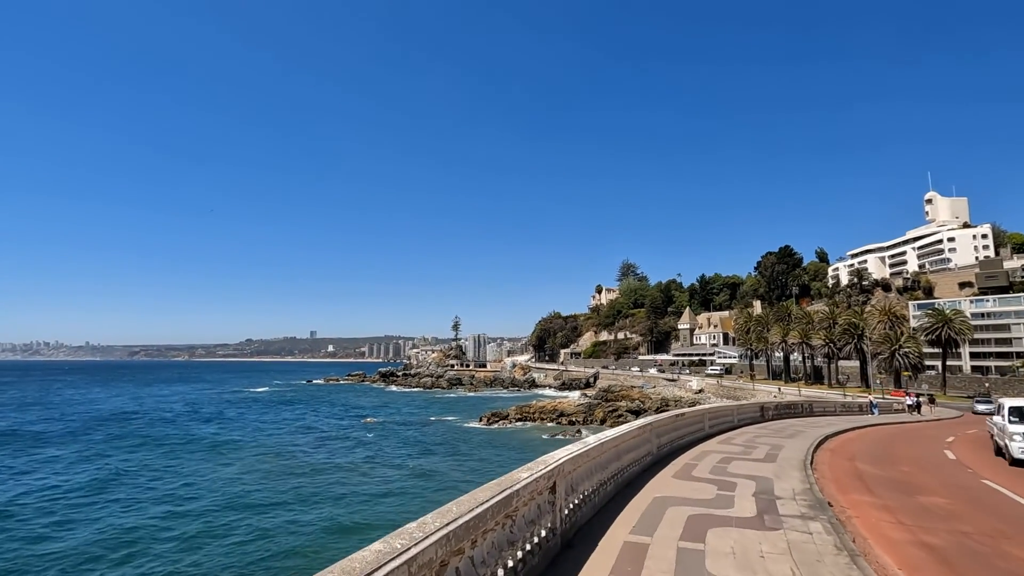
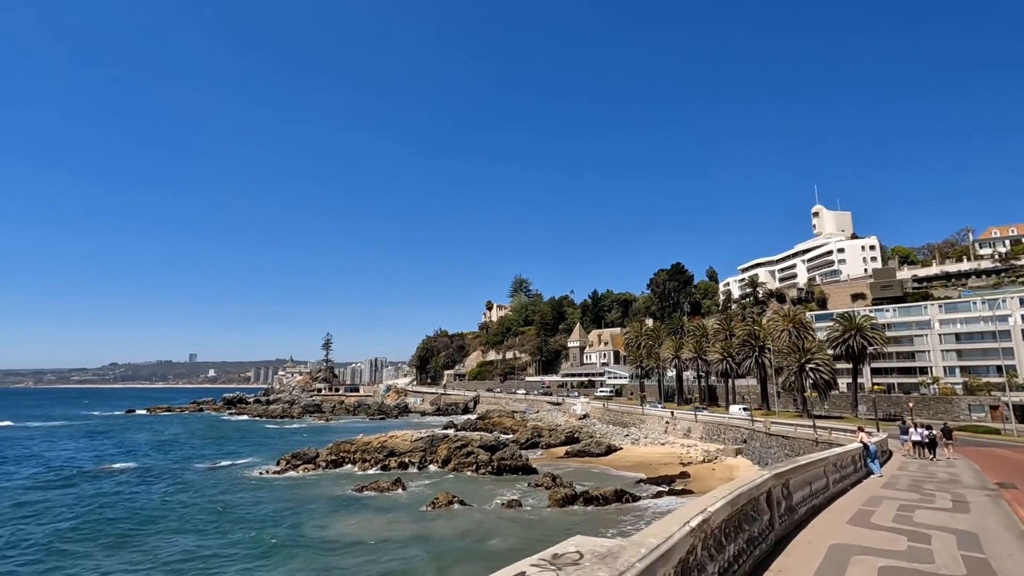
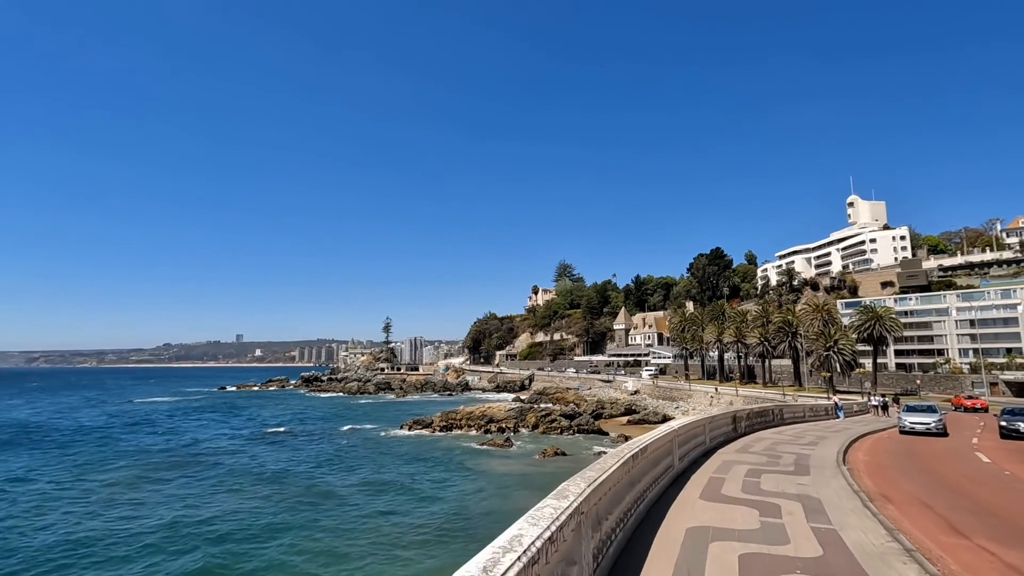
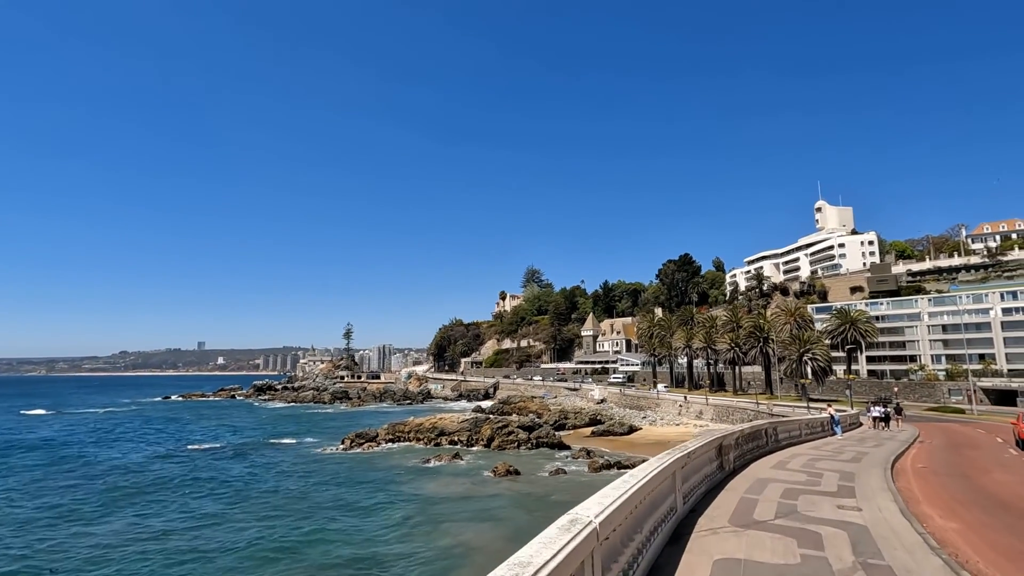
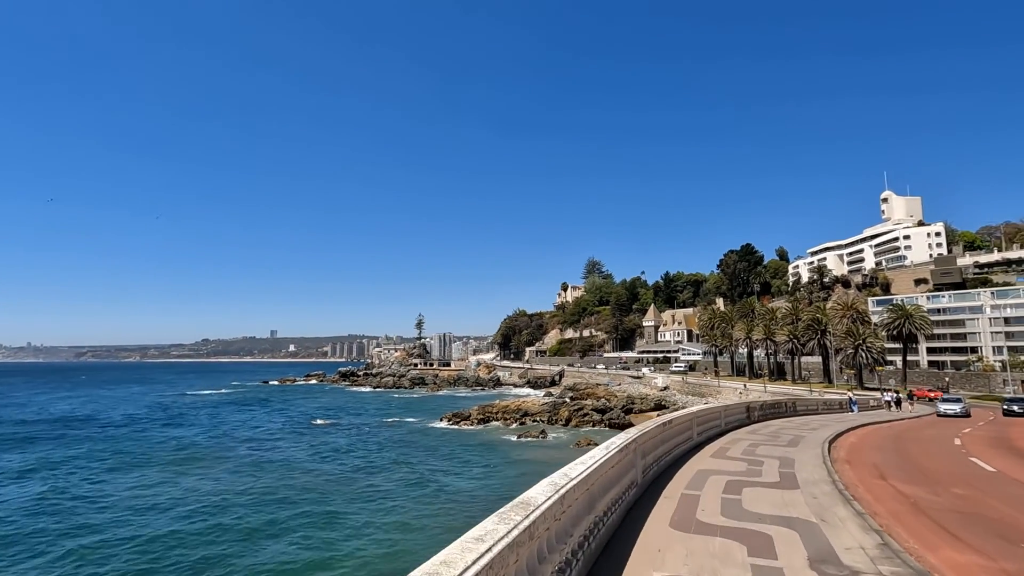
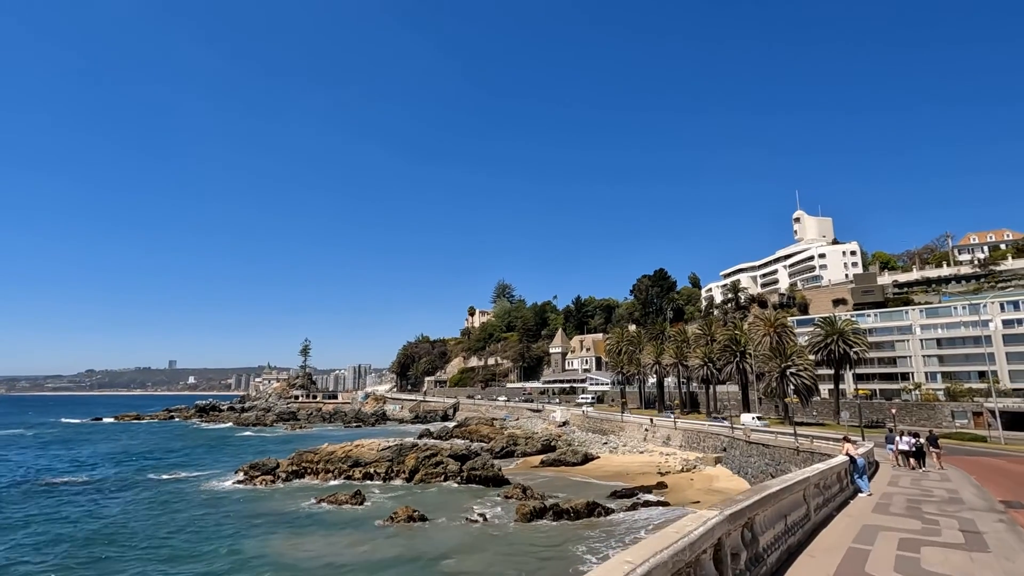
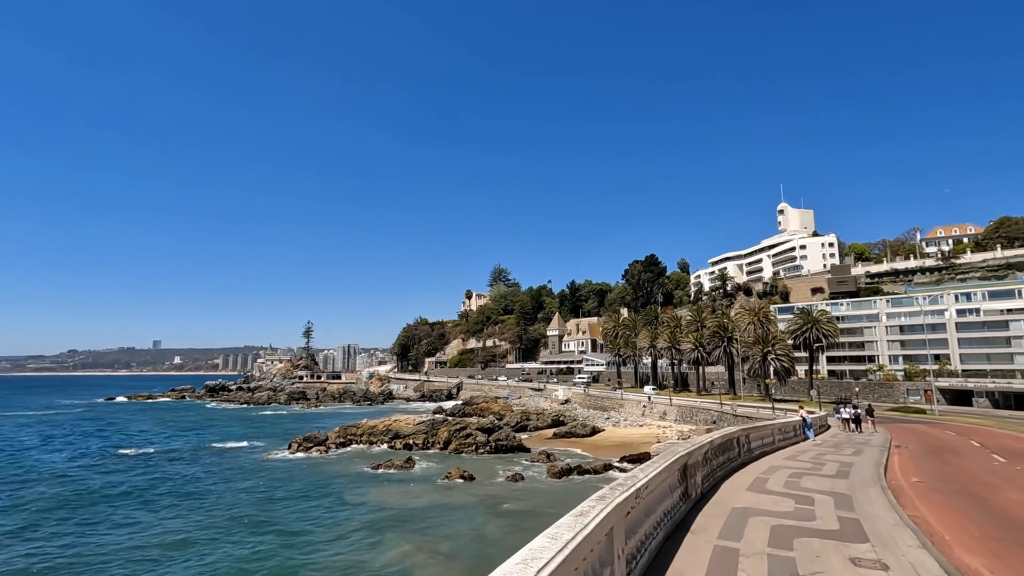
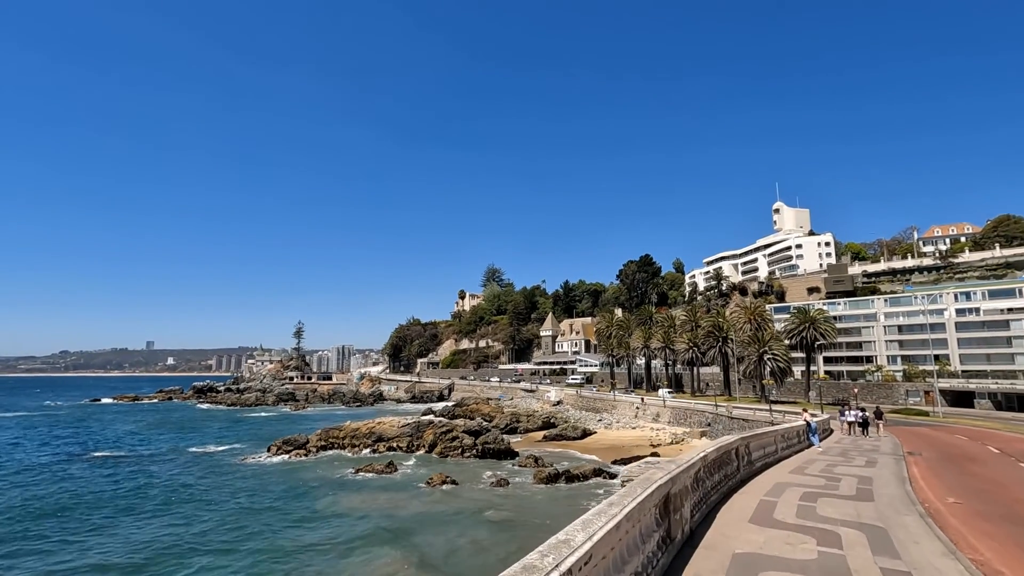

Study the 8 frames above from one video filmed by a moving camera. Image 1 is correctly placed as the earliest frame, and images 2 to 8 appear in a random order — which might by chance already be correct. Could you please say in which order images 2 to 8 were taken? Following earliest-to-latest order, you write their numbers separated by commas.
5, 3, 4, 7, 8, 2, 6
